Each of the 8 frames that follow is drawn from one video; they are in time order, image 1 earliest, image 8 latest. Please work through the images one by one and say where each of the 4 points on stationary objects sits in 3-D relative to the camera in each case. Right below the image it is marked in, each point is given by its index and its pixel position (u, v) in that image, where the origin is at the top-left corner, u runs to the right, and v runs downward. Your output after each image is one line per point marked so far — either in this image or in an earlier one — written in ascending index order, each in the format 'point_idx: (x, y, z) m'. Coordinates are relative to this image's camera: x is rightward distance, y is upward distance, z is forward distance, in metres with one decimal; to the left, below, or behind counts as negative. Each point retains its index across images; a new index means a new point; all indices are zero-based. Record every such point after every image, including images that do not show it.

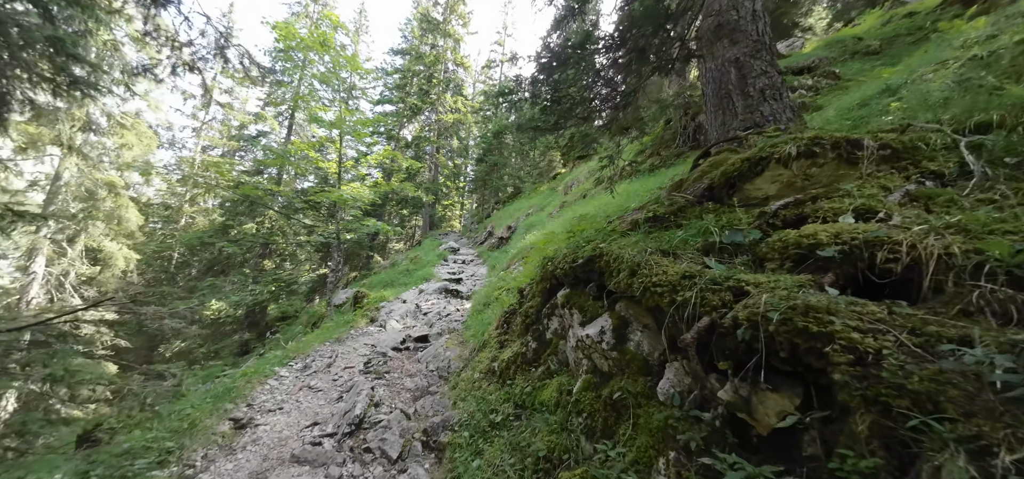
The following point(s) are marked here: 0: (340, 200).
0: (-7.3, +1.7, +16.5) m
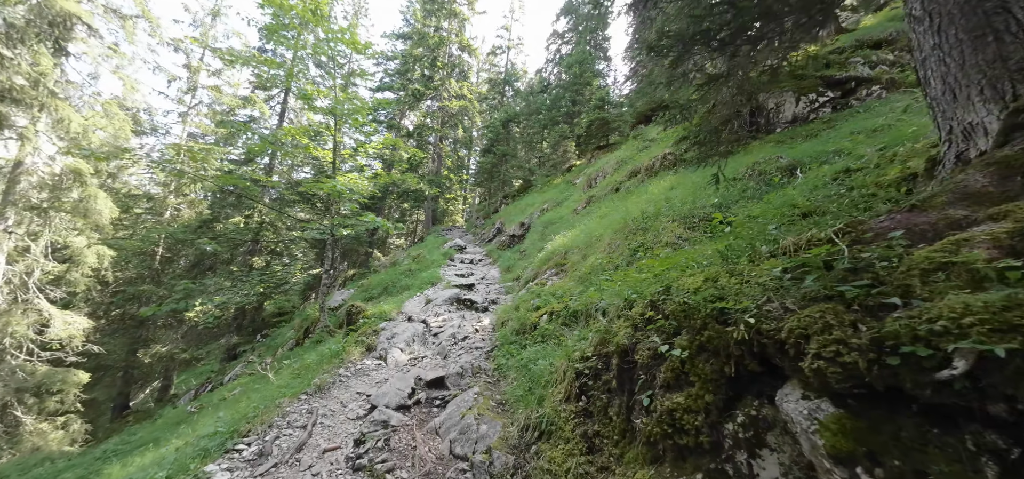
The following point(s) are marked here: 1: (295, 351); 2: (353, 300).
0: (-6.7, +1.8, +14.8) m
1: (-7.4, -3.8, +13.5) m
2: (-6.0, -2.3, +15.0) m
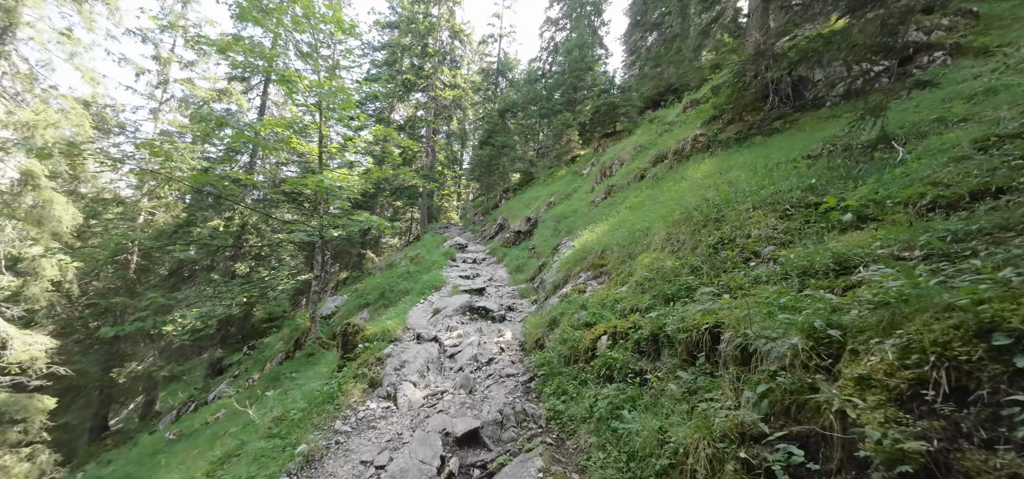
0: (-6.5, +1.7, +13.4) m
1: (-7.0, -3.9, +12.1) m
2: (-5.7, -2.3, +13.6) m
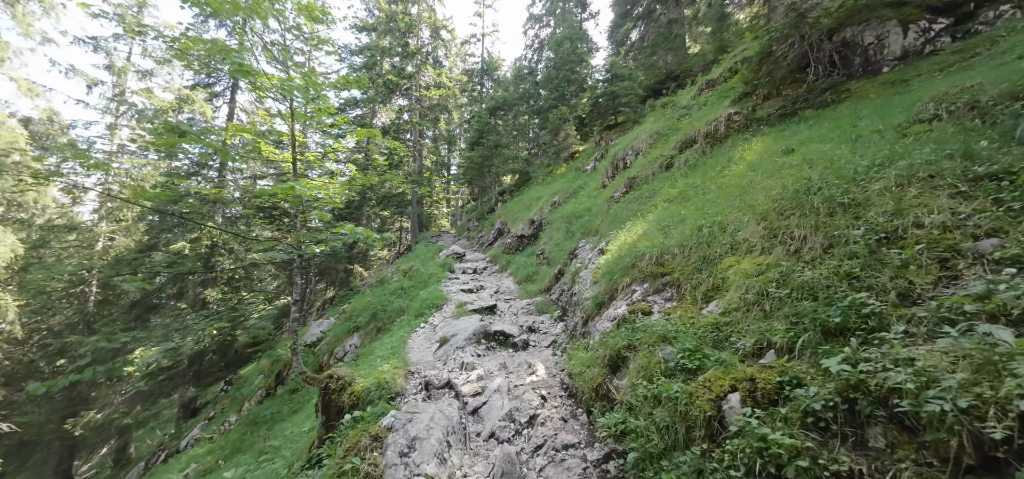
0: (-6.4, +1.2, +11.8) m
1: (-6.5, -4.5, +10.5) m
2: (-5.4, -2.8, +12.0) m
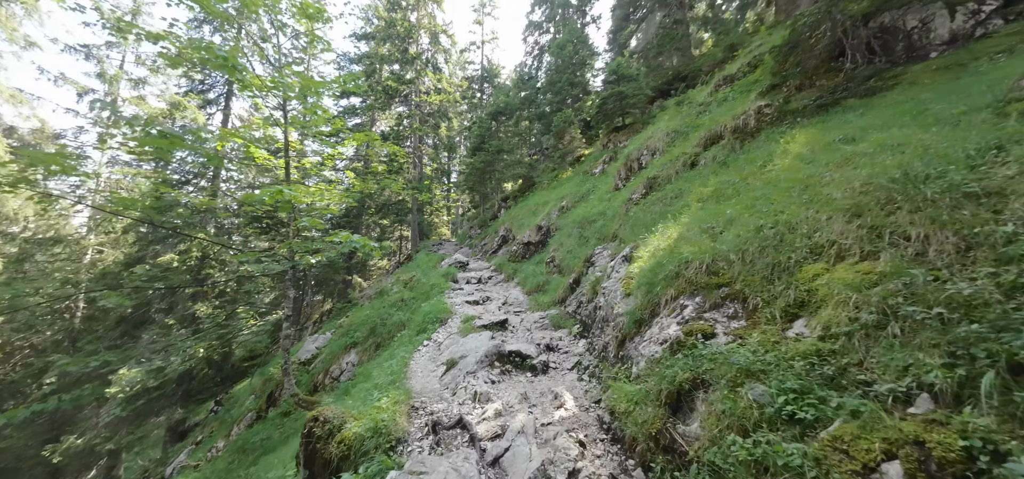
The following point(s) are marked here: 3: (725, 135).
0: (-6.2, +0.9, +11.0) m
1: (-6.3, -4.7, +9.6) m
2: (-5.2, -3.1, +11.2) m
3: (+4.3, +2.1, +8.0) m
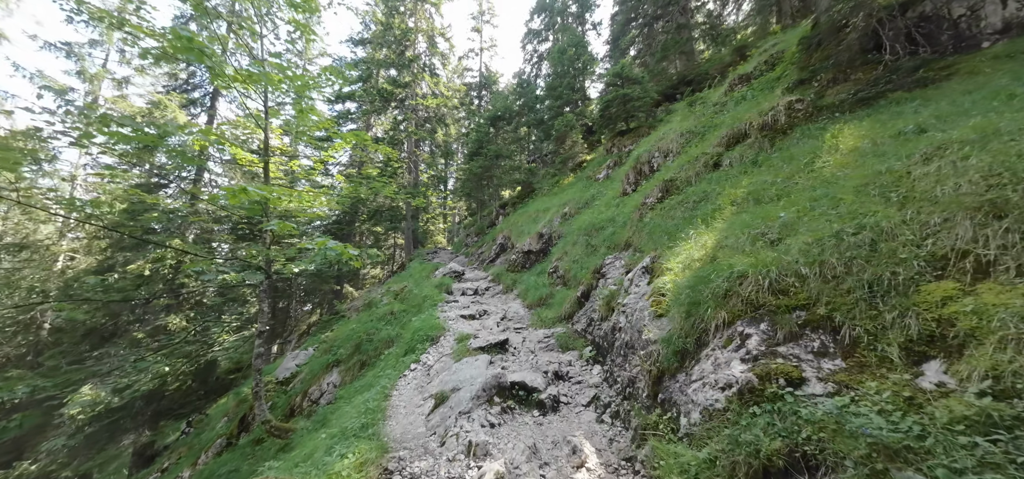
0: (-6.2, +0.8, +10.1) m
1: (-6.3, -4.9, +8.5) m
2: (-5.2, -3.3, +10.2) m
3: (+4.4, +2.0, +7.2) m
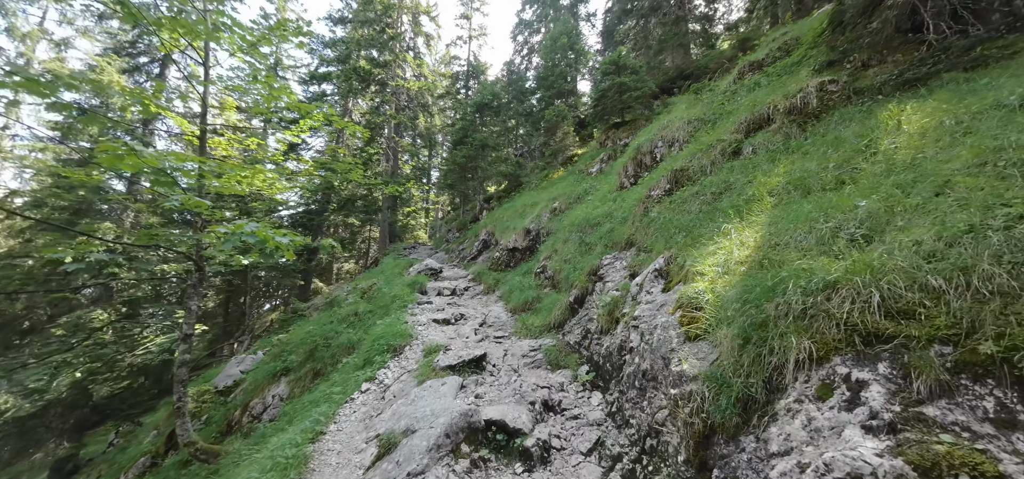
0: (-6.5, +1.1, +8.7) m
1: (-6.8, -4.5, +7.1) m
2: (-5.7, -3.0, +8.8) m
3: (+4.1, +1.9, +6.2) m
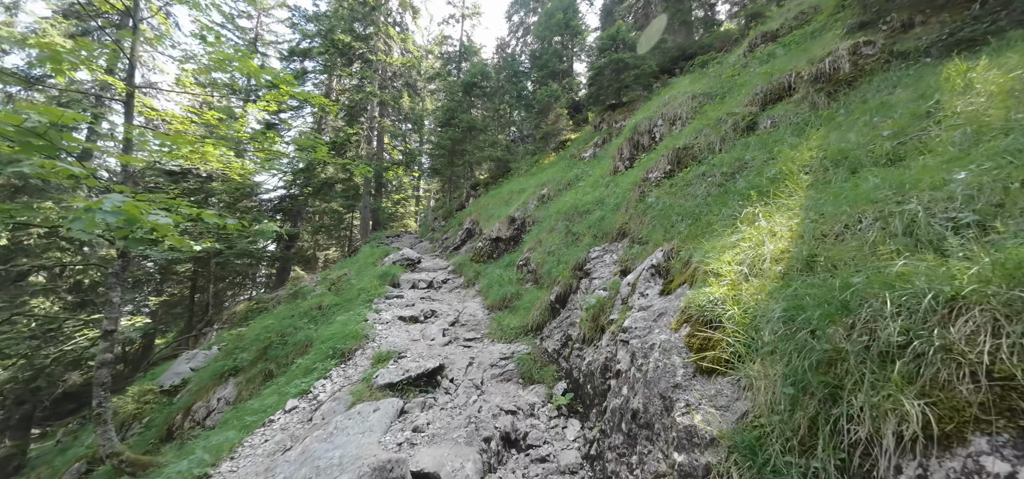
0: (-6.9, +1.4, +7.7) m
1: (-7.2, -4.2, +6.3) m
2: (-6.1, -2.7, +7.9) m
3: (+3.8, +2.0, +5.3) m
